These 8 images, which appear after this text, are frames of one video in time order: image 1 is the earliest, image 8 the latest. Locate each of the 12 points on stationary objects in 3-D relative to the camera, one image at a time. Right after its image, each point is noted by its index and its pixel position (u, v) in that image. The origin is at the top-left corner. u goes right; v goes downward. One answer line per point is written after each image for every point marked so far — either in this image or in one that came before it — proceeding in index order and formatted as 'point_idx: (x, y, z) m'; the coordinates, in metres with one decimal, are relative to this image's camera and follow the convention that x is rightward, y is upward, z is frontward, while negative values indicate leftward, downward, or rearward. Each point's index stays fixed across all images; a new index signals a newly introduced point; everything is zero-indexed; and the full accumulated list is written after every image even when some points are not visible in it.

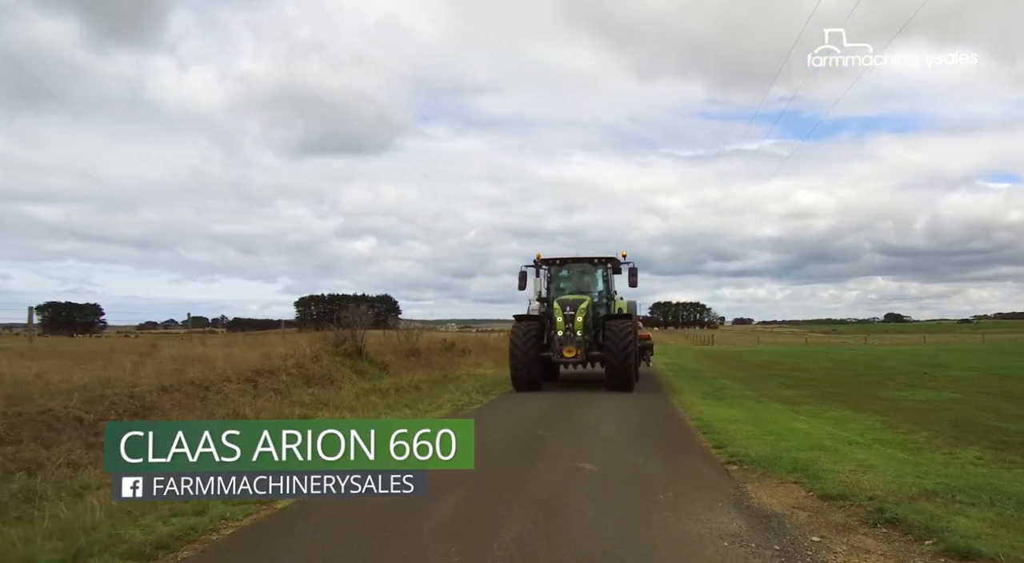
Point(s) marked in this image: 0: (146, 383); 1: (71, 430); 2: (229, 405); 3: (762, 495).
0: (-5.4, -1.5, +10.9) m
1: (-5.0, -1.7, +8.4) m
2: (-4.2, -1.8, +10.9) m
3: (+2.1, -1.8, +6.2) m
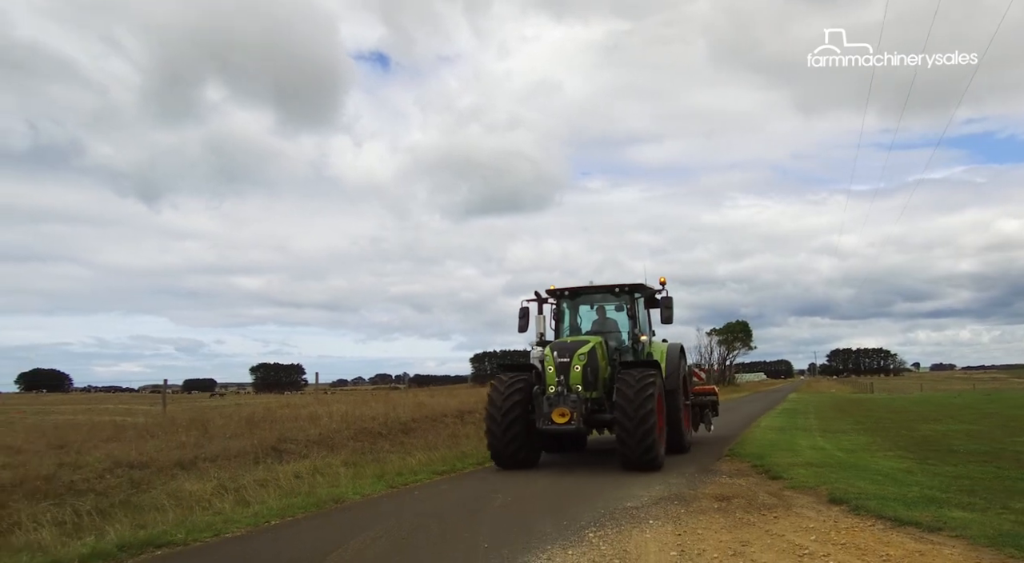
0: (-2.8, -3.5, +18.5) m
1: (-2.9, -3.4, +15.9) m
2: (-1.6, -3.7, +18.2) m
3: (+3.4, -3.1, +12.2) m
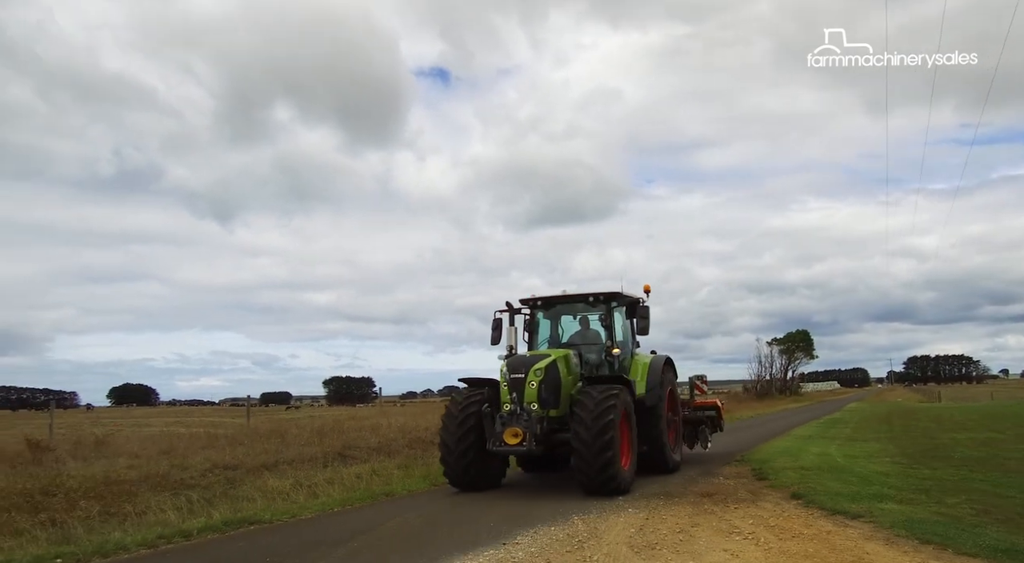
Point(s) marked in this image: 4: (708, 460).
0: (-1.7, -4.2, +20.6) m
1: (-2.0, -4.1, +18.0) m
2: (-0.5, -4.4, +20.2) m
3: (+4.0, -3.5, +13.8) m
4: (+3.9, -3.7, +14.6) m
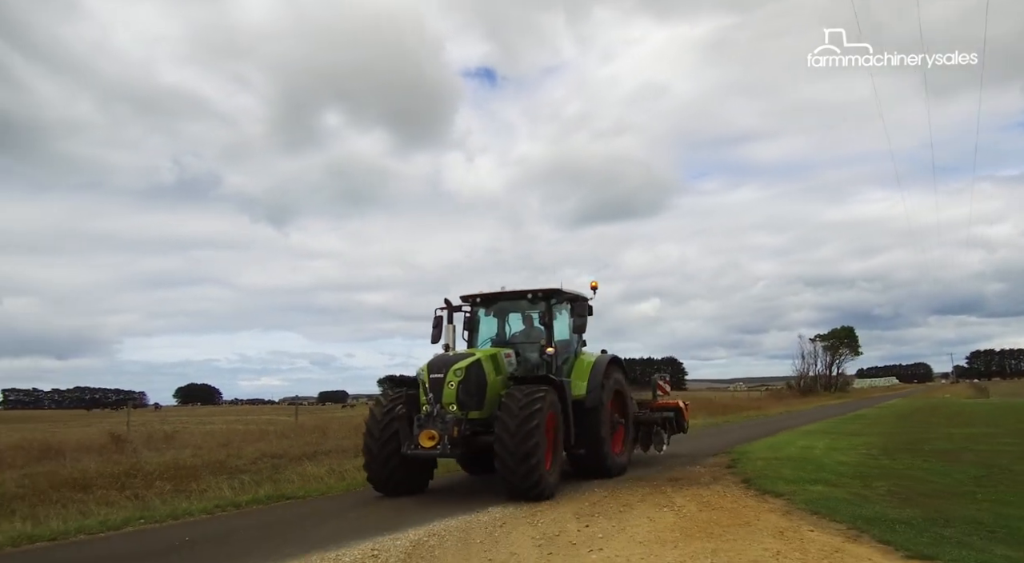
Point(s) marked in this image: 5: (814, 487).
0: (-1.0, -4.5, +22.7) m
1: (-1.6, -4.4, +20.1) m
2: (+0.1, -4.6, +22.1) m
3: (+4.1, -3.8, +15.4) m
4: (+4.1, -3.9, +16.2) m
5: (+4.5, -3.1, +10.7) m
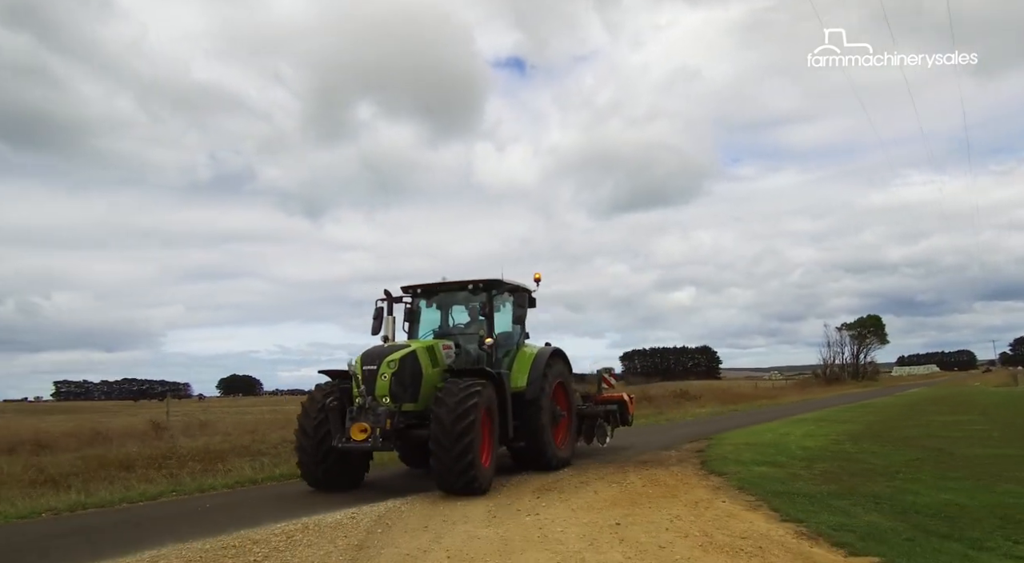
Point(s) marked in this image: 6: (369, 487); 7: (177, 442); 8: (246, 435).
0: (-0.8, -4.4, +24.3) m
1: (-1.5, -4.4, +21.7) m
2: (+0.3, -4.6, +23.7) m
3: (+4.0, -3.8, +16.8) m
4: (+4.0, -3.9, +17.6) m
5: (+4.2, -3.1, +12.0) m
6: (-2.0, -2.9, +10.2) m
7: (-7.5, -3.6, +16.1) m
8: (-6.7, -3.8, +18.0) m
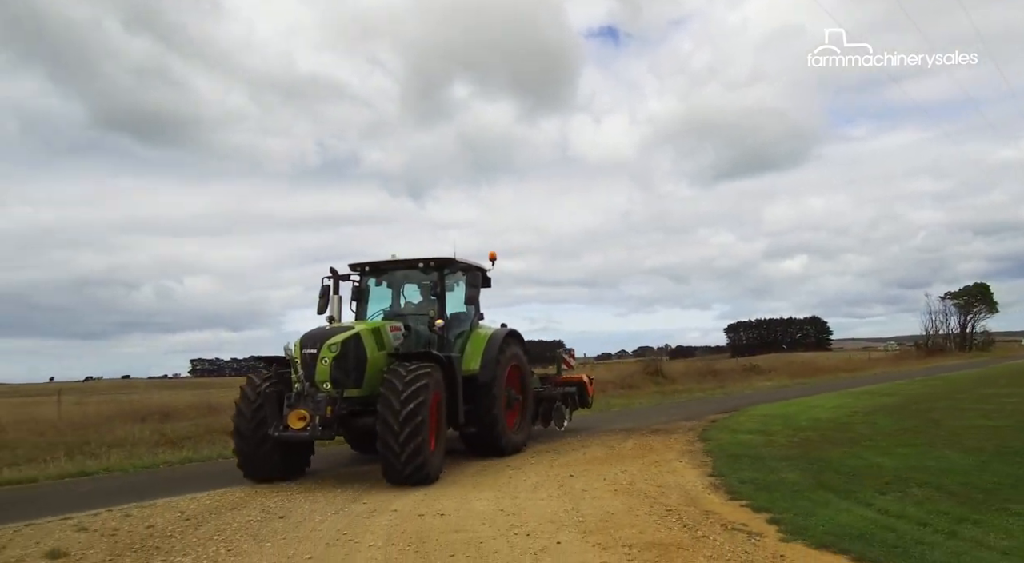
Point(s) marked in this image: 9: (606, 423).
0: (+1.3, -3.9, +26.5) m
1: (+0.3, -4.0, +24.0) m
2: (+2.3, -4.1, +25.7) m
3: (+5.0, -3.4, +18.4) m
4: (+5.1, -3.5, +19.2) m
5: (+4.5, -2.9, +13.6) m
6: (-1.9, -2.9, +12.6) m
7: (-6.5, -3.5, +19.3) m
8: (-5.4, -3.7, +21.1) m
9: (+2.3, -3.4, +17.6) m
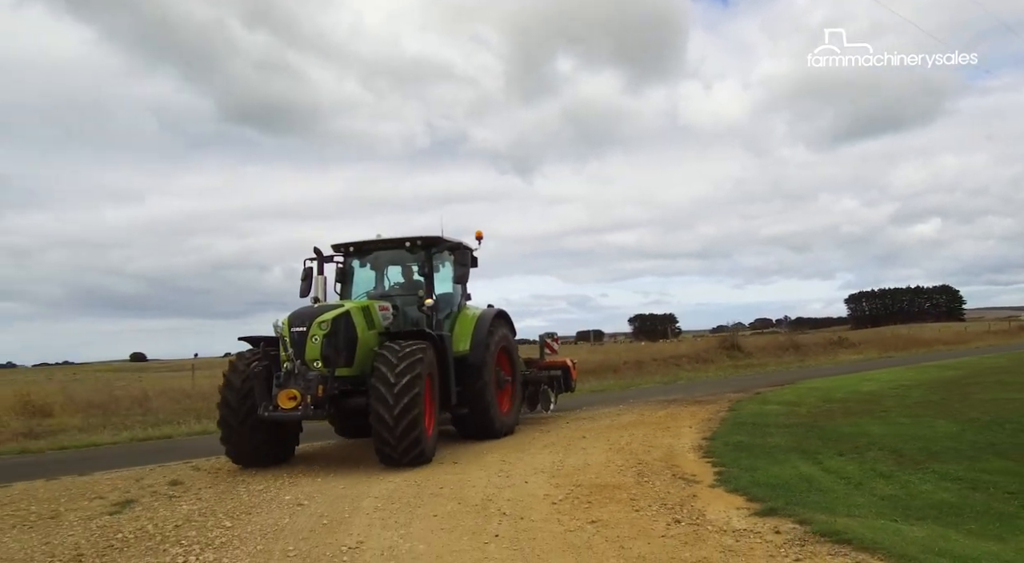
0: (+4.2, -3.1, +27.9) m
1: (+2.9, -3.3, +25.7) m
2: (+5.1, -3.3, +27.1) m
3: (+6.6, -2.9, +19.4) m
4: (+6.9, -2.9, +20.2) m
5: (+5.4, -2.6, +14.8) m
6: (-1.0, -2.8, +14.7) m
7: (-4.6, -3.2, +22.1) m
8: (-3.2, -3.2, +23.6) m
9: (+3.9, -3.0, +19.0) m
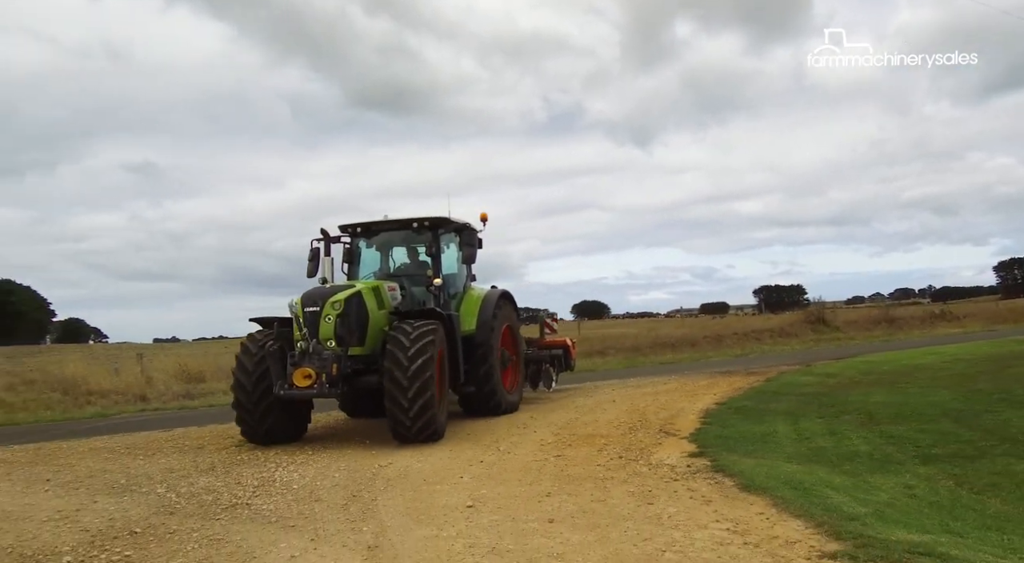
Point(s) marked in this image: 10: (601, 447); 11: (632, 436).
0: (+7.7, -2.2, +29.2) m
1: (+6.0, -2.5, +27.3) m
2: (+8.4, -2.4, +28.3) m
3: (+8.6, -2.3, +20.4) m
4: (+9.0, -2.3, +21.1) m
5: (+6.7, -2.2, +16.0) m
6: (+0.3, -2.4, +17.1) m
7: (-2.0, -2.6, +24.9) m
8: (-0.4, -2.6, +26.2) m
9: (+5.8, -2.4, +20.5) m
10: (+1.1, -2.0, +8.6) m
11: (+1.6, -2.1, +9.6) m
